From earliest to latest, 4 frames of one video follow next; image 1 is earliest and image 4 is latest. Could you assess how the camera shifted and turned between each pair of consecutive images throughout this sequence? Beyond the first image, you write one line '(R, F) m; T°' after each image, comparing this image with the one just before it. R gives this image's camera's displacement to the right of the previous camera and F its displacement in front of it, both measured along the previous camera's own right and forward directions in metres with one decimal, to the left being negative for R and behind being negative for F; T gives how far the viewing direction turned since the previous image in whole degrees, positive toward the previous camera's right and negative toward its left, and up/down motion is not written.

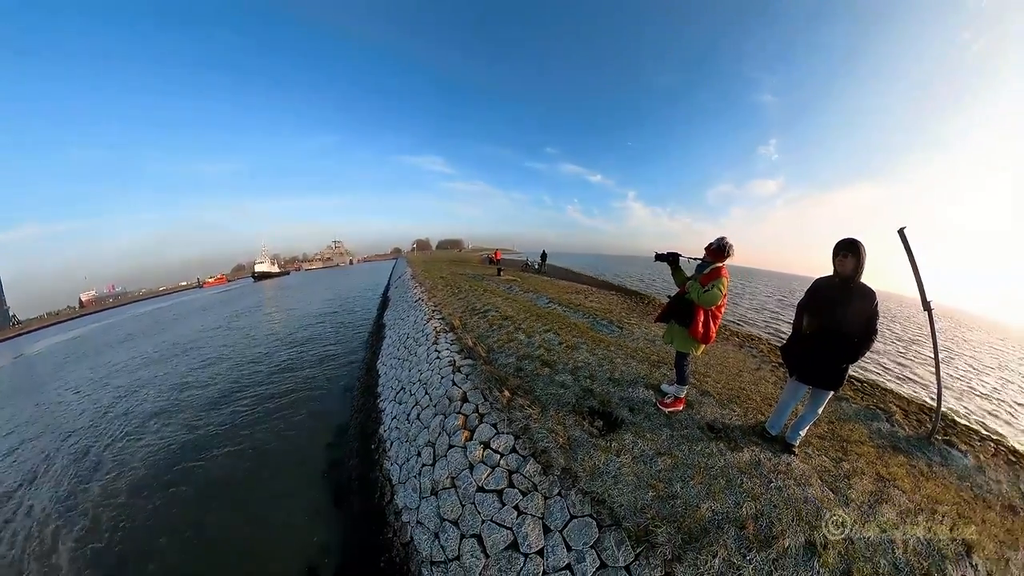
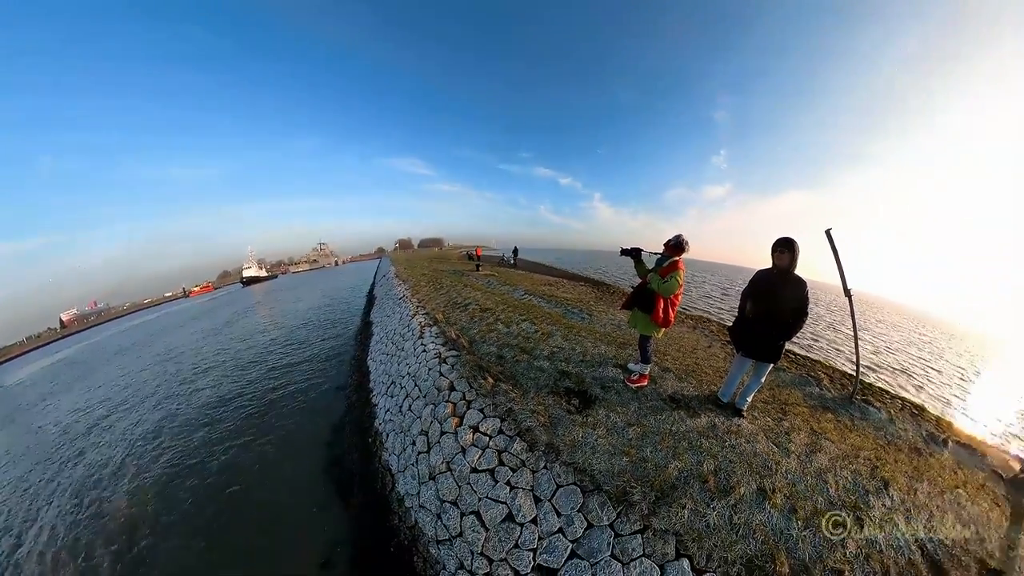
(+1.2, -0.5) m; +3°
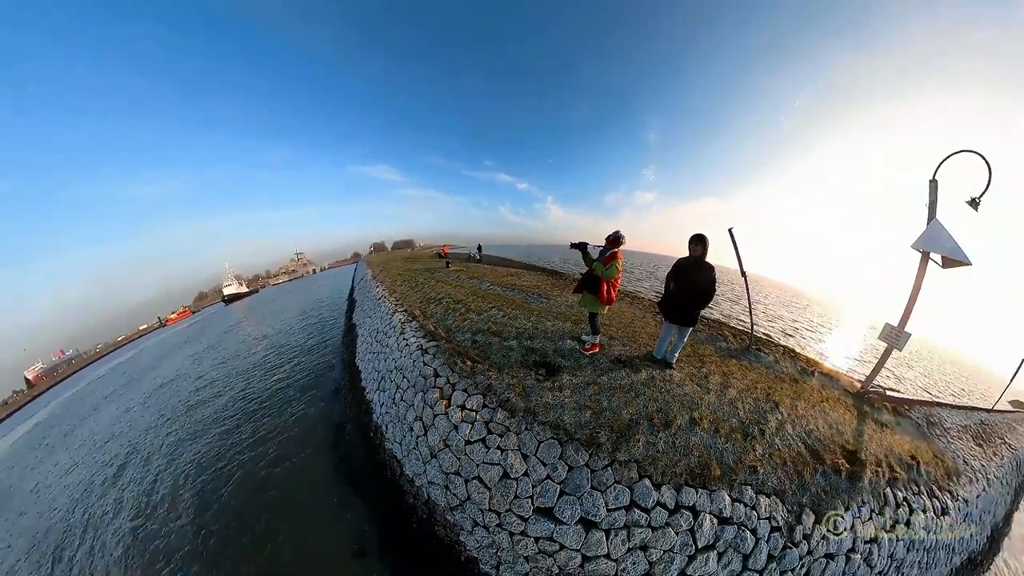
(+2.0, -1.2) m; +6°
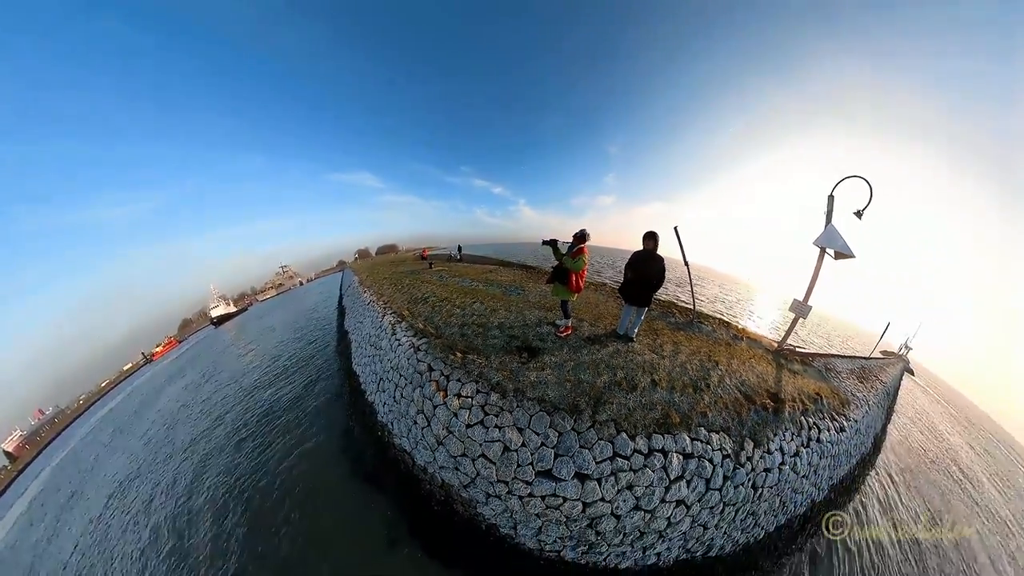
(+1.1, -1.2) m; +6°
